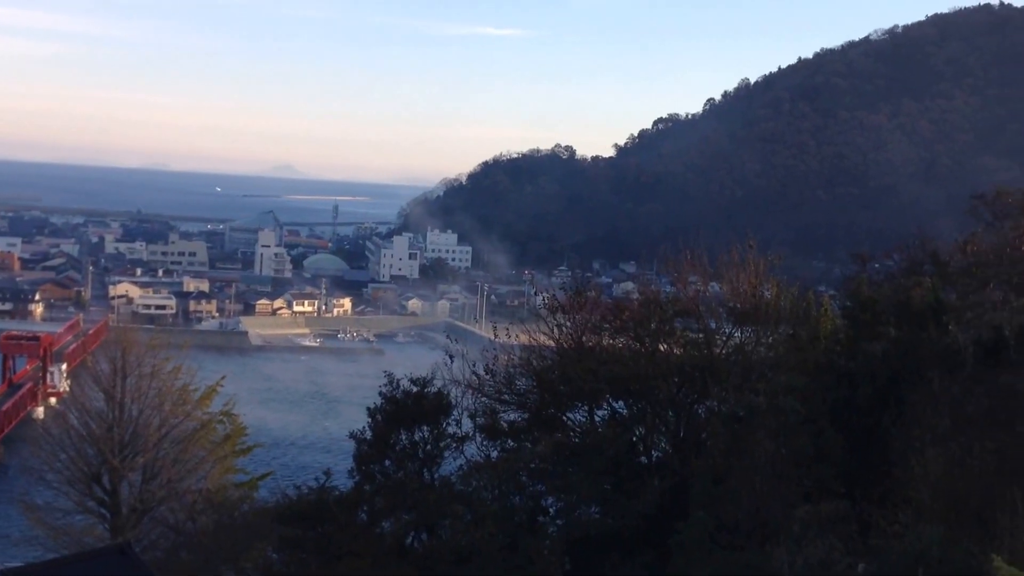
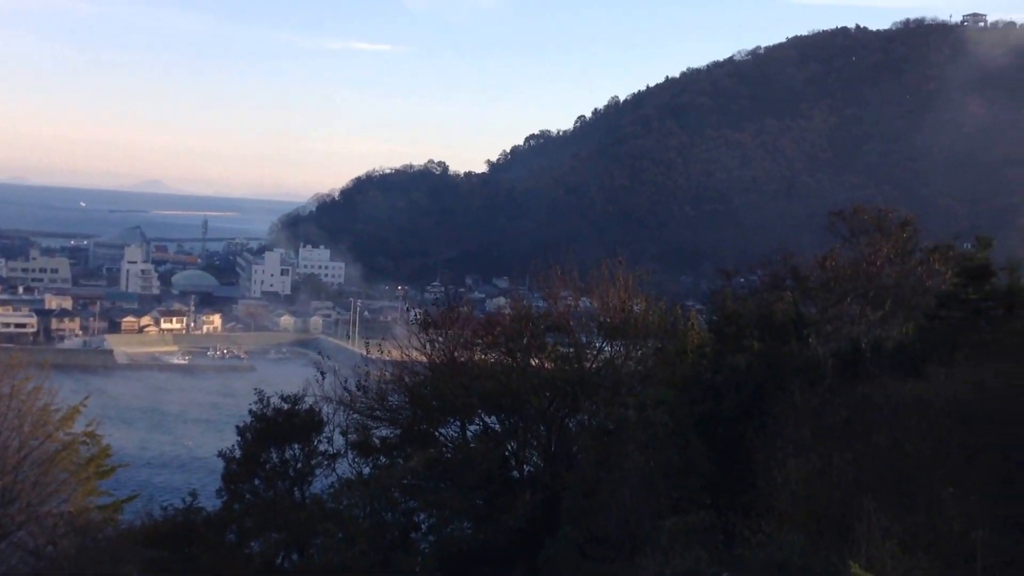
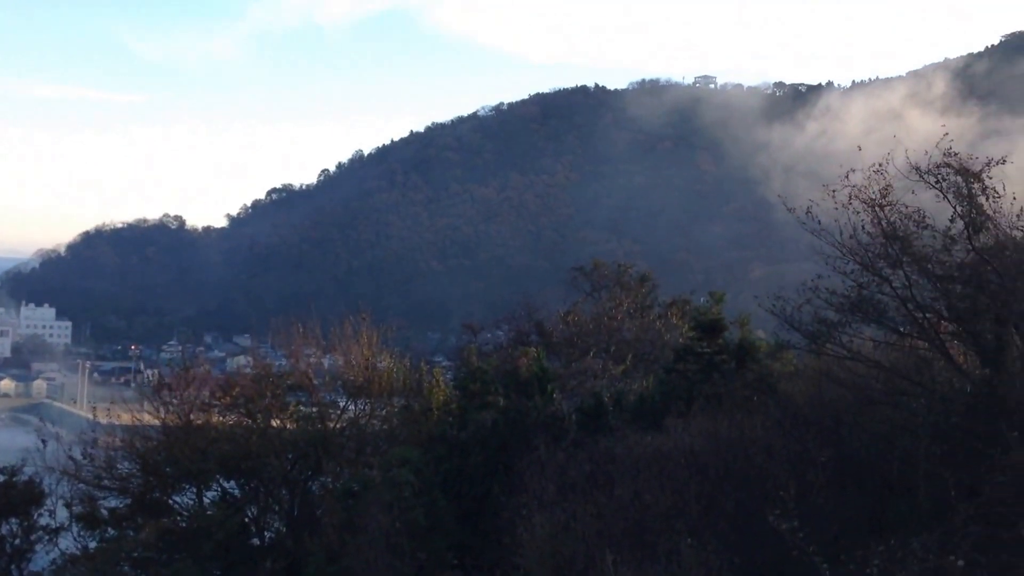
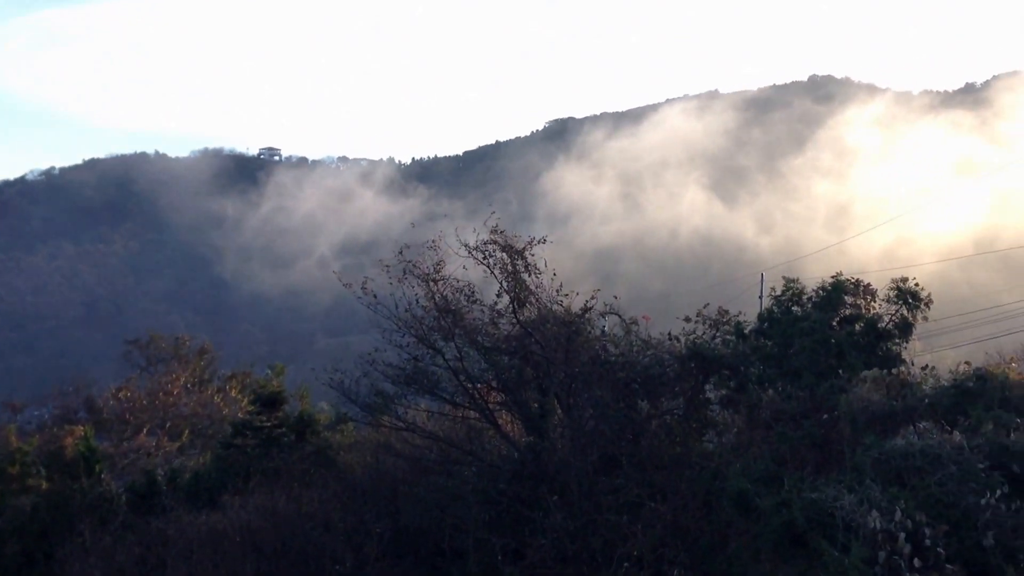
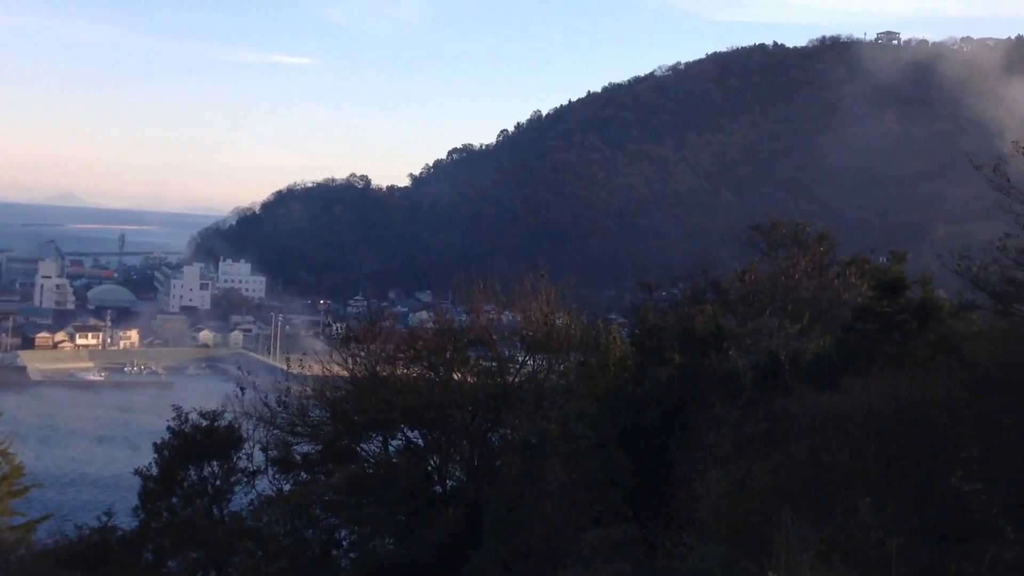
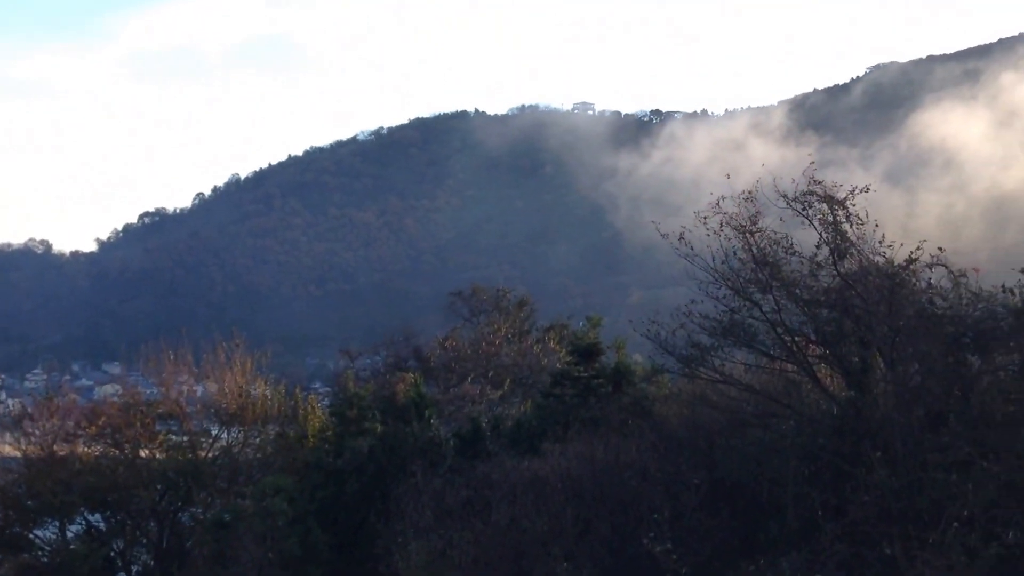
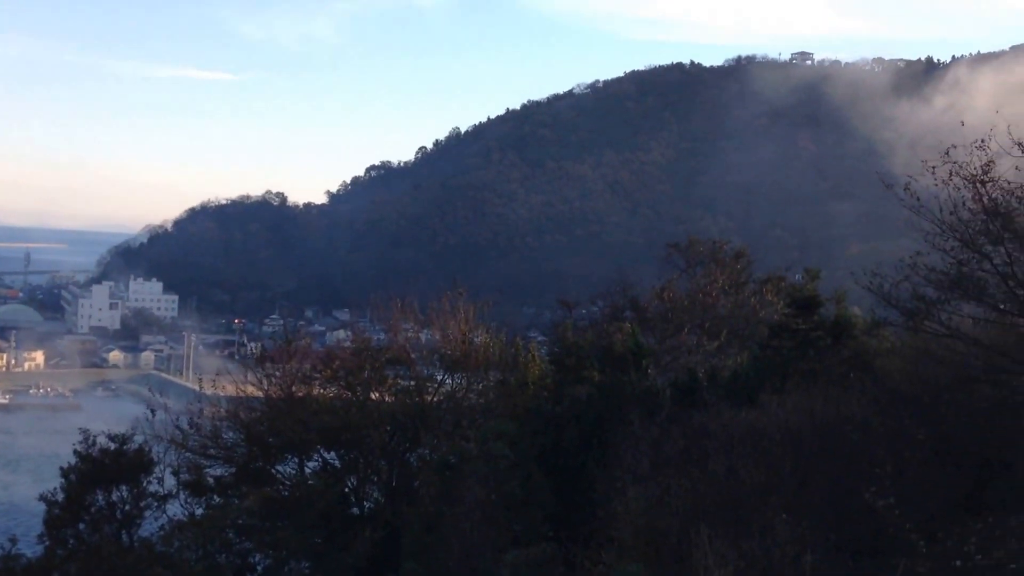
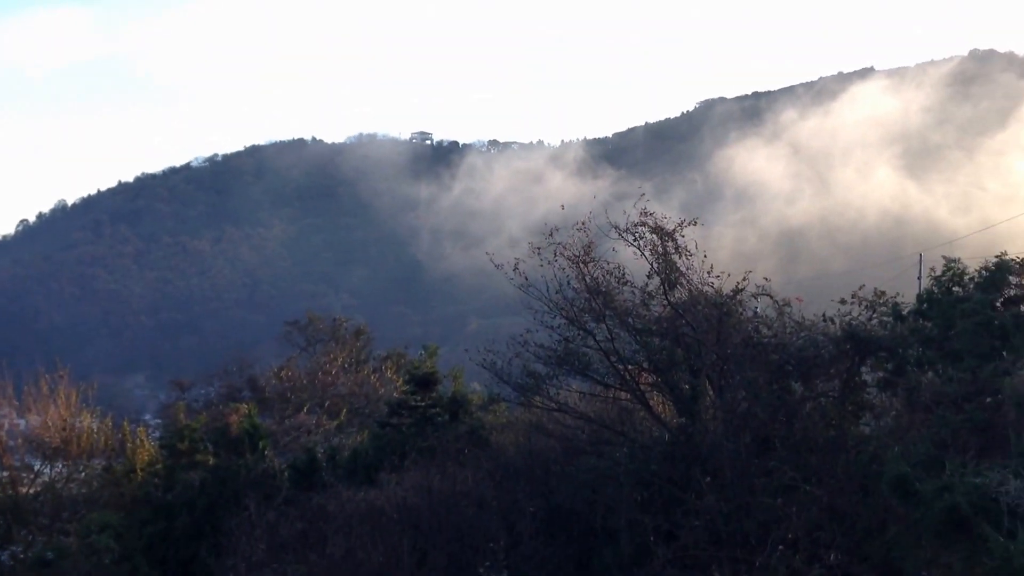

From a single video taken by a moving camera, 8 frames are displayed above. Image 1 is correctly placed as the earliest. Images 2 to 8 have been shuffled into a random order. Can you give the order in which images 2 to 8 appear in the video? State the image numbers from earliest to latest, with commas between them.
2, 5, 7, 3, 6, 8, 4
